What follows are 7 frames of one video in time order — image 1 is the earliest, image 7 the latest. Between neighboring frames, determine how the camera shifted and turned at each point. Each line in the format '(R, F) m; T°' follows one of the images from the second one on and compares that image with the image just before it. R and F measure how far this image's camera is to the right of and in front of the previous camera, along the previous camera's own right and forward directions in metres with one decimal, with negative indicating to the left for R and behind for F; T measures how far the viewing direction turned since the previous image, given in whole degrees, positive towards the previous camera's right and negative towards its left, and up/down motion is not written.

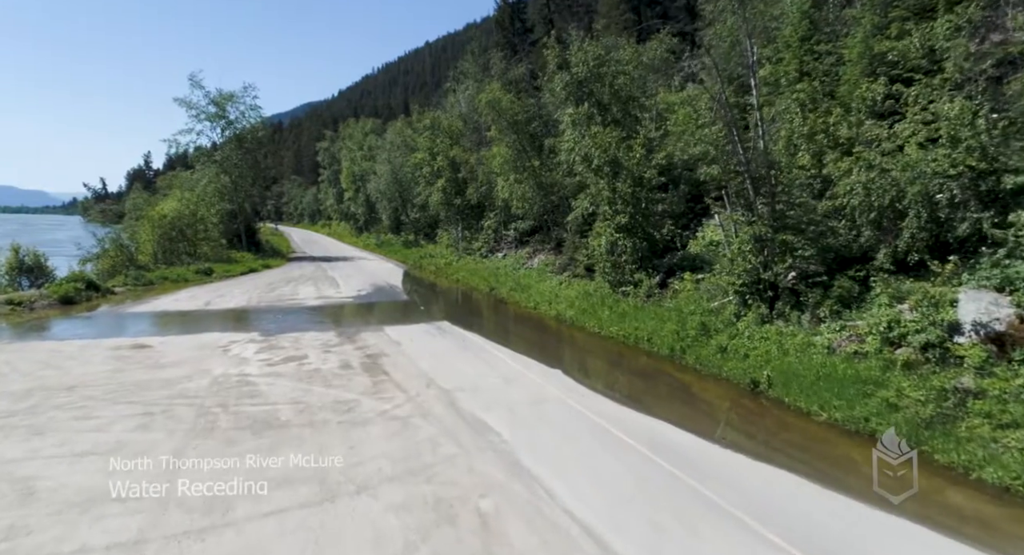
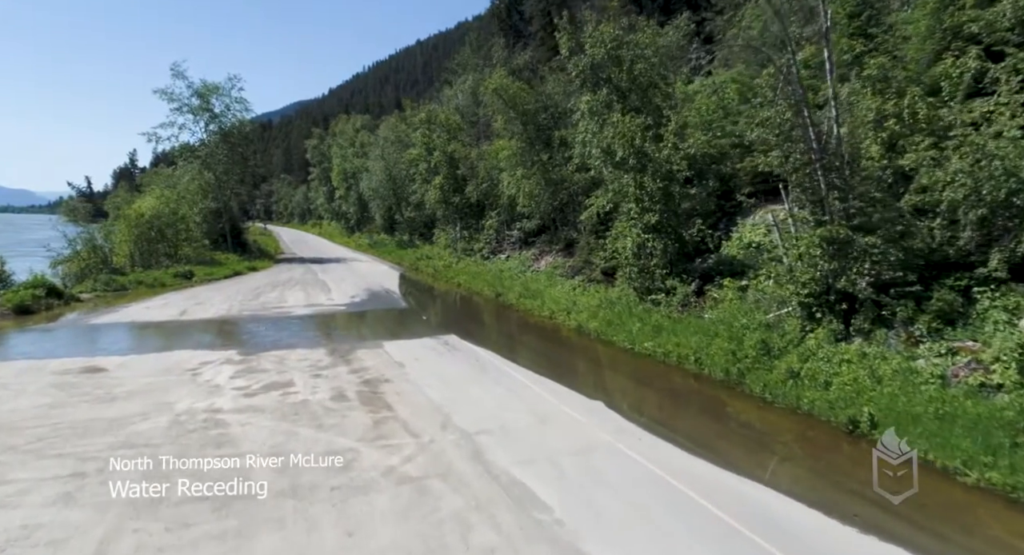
(-0.6, +2.0) m; +1°
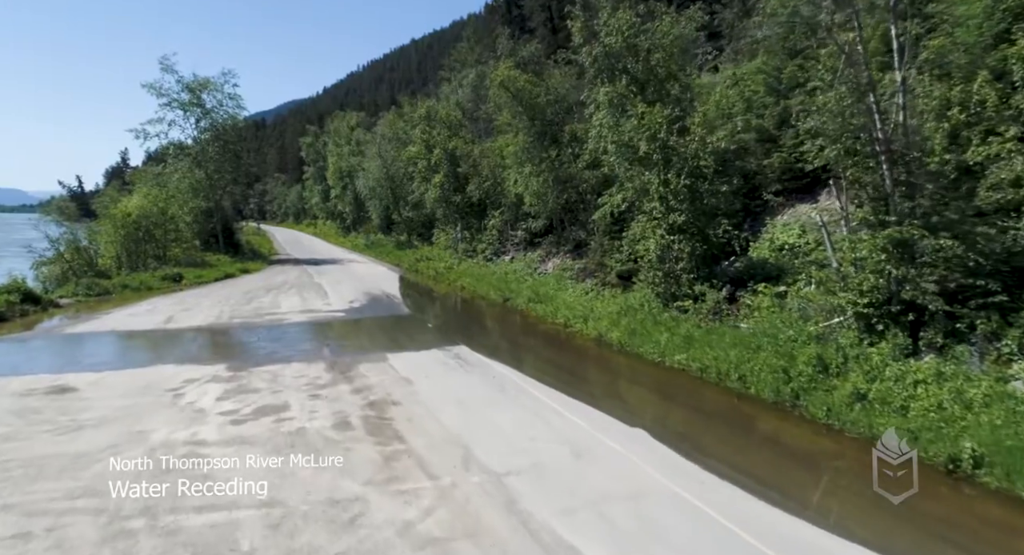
(-0.4, +1.2) m; 0°
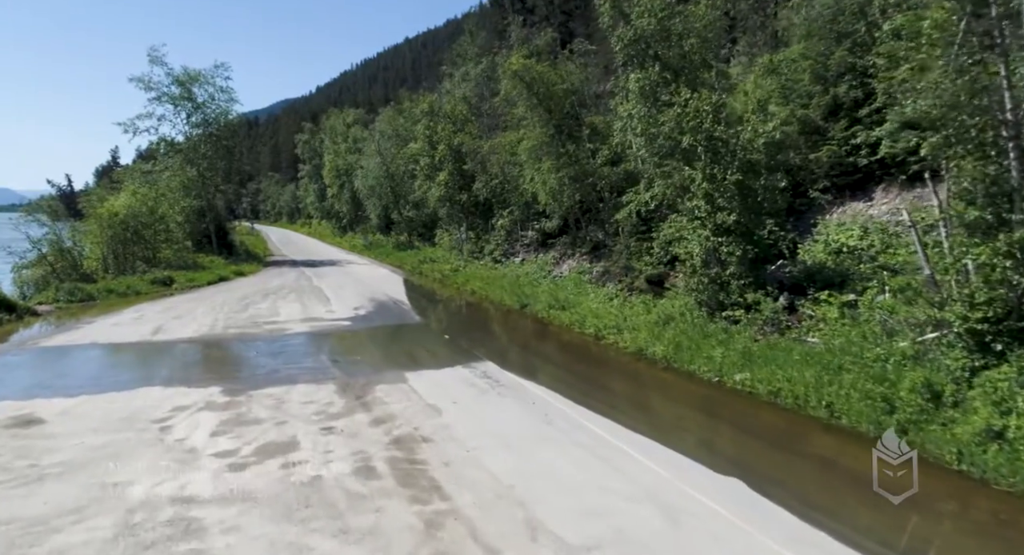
(-0.7, +1.5) m; +1°
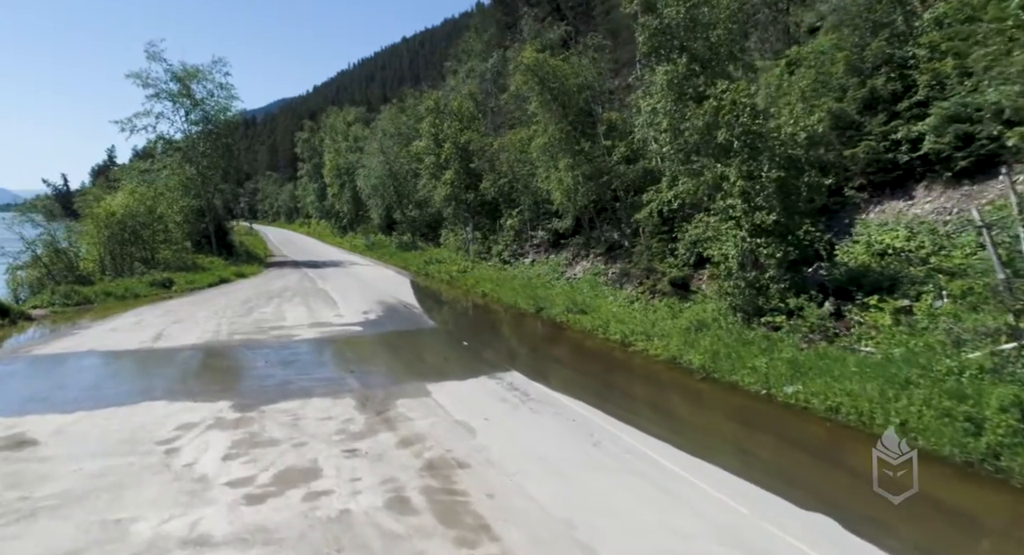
(-0.5, +0.8) m; 0°
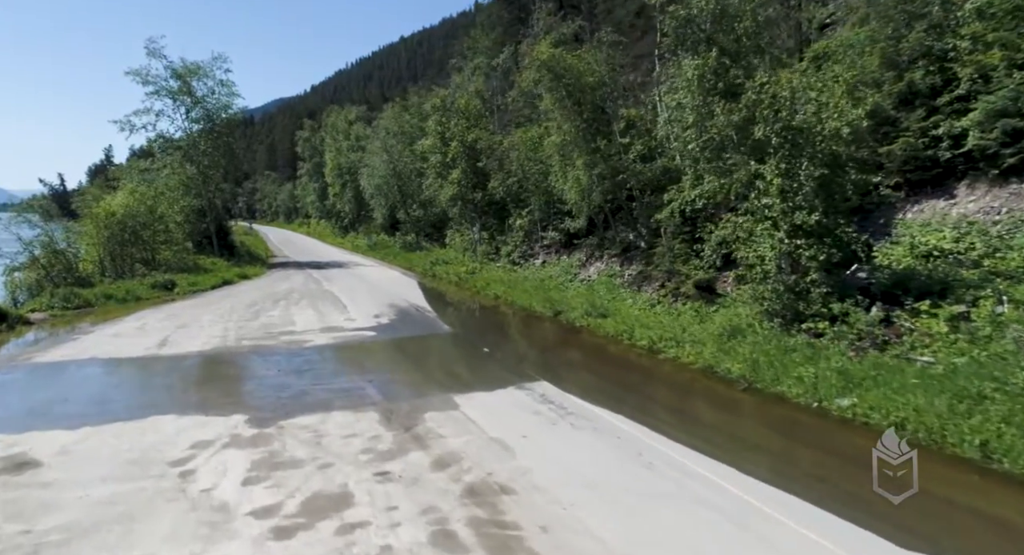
(-0.5, +0.6) m; 0°
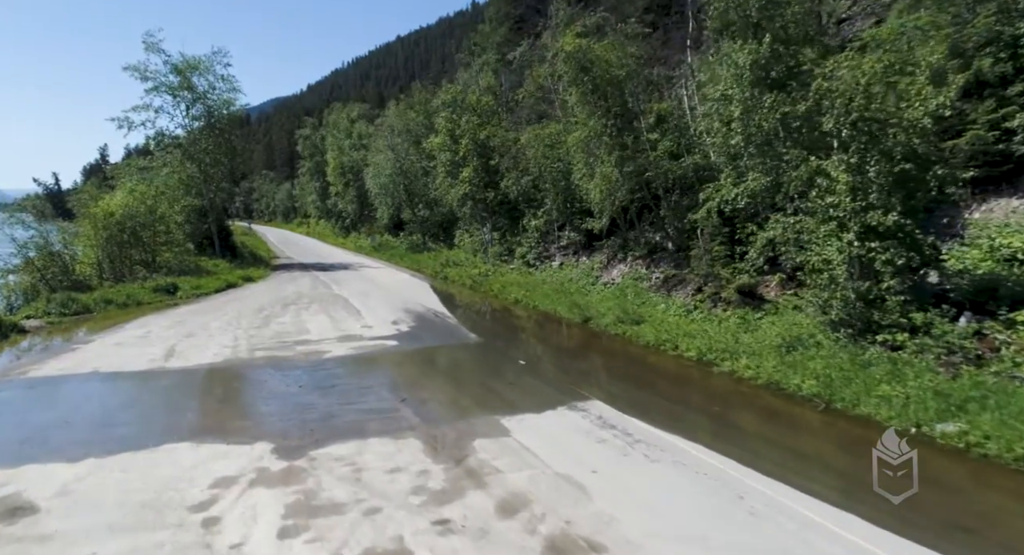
(-0.8, +1.0) m; 0°
